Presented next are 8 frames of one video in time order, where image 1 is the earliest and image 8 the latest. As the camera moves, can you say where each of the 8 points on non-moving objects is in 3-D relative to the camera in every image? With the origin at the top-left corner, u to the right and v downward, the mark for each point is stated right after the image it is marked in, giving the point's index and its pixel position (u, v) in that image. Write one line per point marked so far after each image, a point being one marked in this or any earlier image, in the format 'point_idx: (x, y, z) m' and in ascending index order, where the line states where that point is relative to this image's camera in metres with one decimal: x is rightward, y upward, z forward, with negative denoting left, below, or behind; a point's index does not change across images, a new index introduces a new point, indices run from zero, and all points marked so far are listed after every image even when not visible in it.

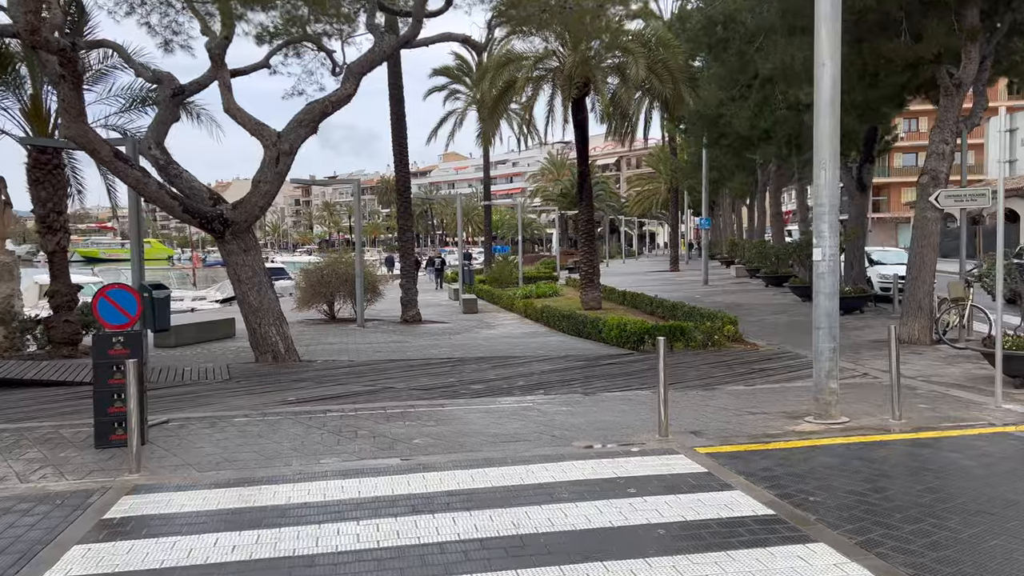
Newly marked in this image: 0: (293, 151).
0: (-3.1, +1.9, +10.8) m
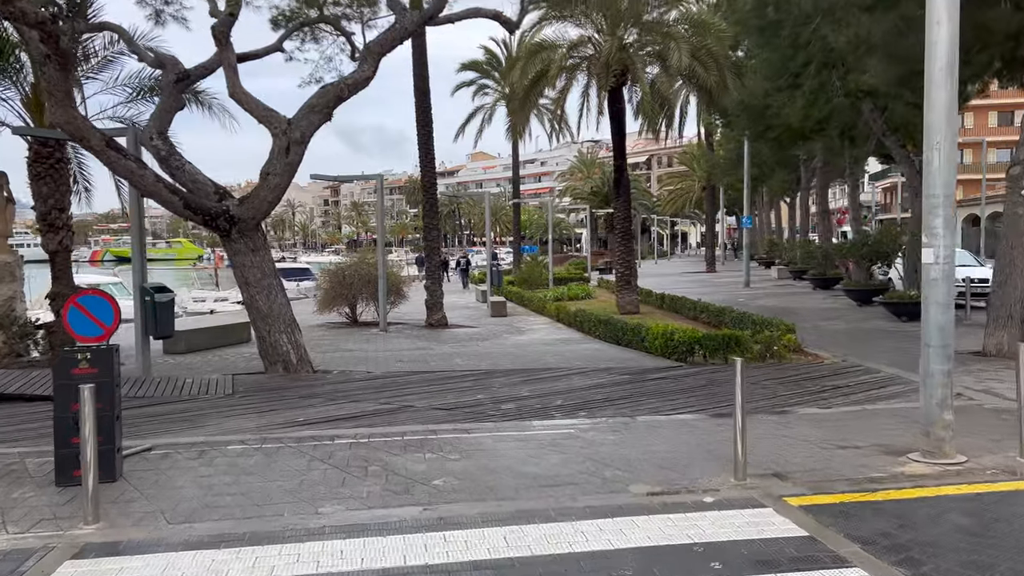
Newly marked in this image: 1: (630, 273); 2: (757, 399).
0: (-2.6, +1.9, +9.8) m
1: (+2.9, +0.4, +19.1) m
2: (+2.6, -1.2, +8.4) m
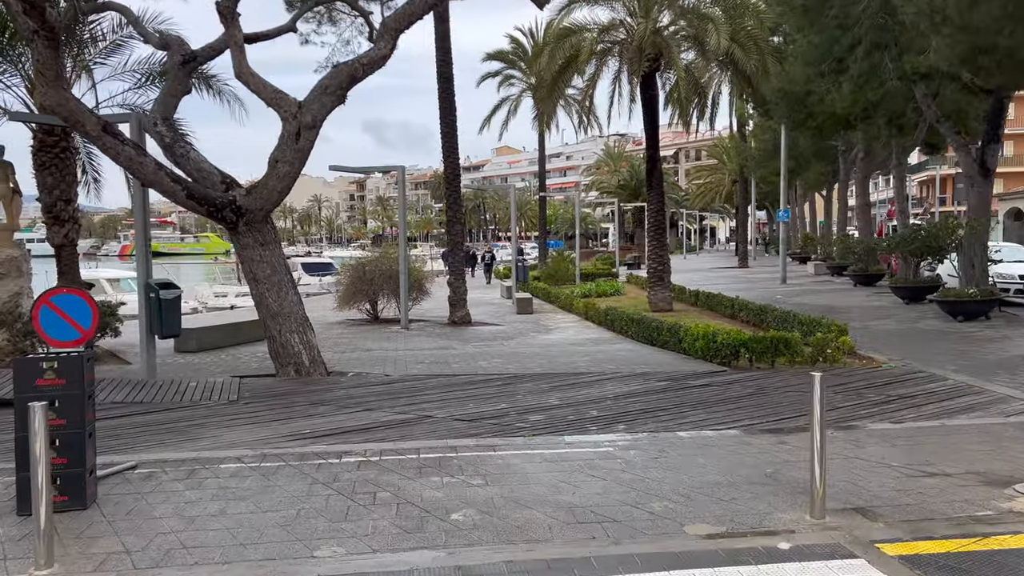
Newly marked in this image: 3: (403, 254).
0: (-2.3, +1.9, +9.0) m
1: (+3.5, +0.4, +18.1) m
2: (+2.9, -1.2, +7.5) m
3: (-2.4, +0.7, +16.9) m
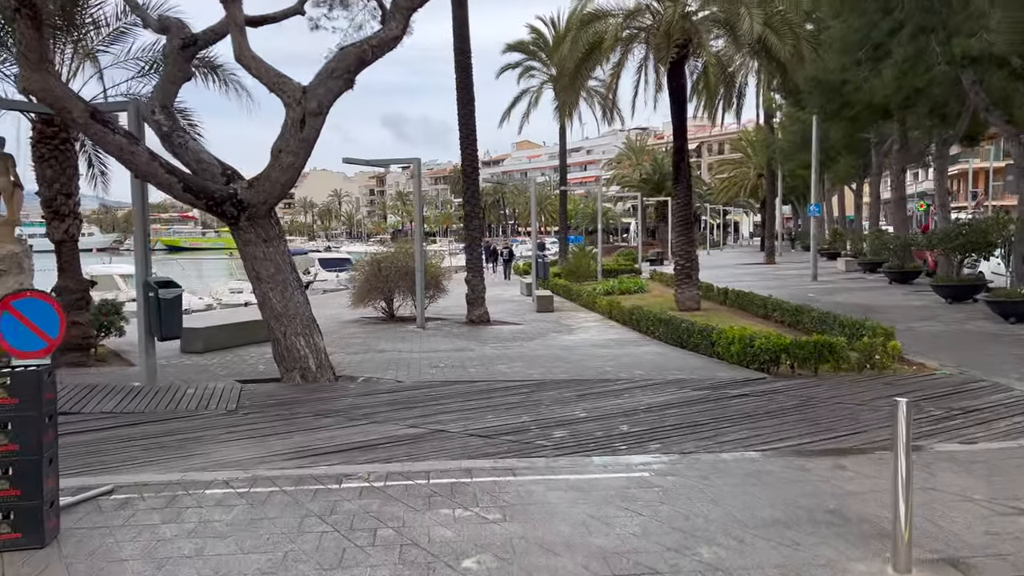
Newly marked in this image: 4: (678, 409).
0: (-2.0, +1.9, +8.3) m
1: (+4.0, +0.5, +17.3) m
2: (+3.1, -1.2, +6.7) m
3: (-1.9, +0.8, +16.2) m
4: (+1.6, -1.2, +7.4) m
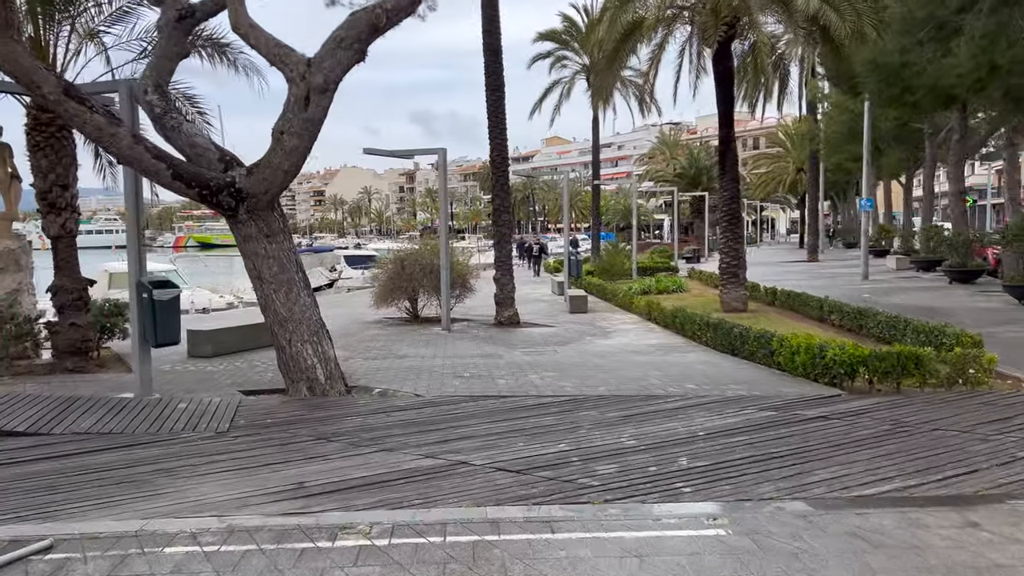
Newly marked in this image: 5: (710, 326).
0: (-1.7, +1.9, +7.3) m
1: (+4.7, +0.5, +16.0) m
2: (+3.4, -1.2, +5.4) m
3: (-1.3, +0.8, +15.2) m
4: (+1.9, -1.2, +6.3) m
5: (+3.1, -0.6, +12.1) m
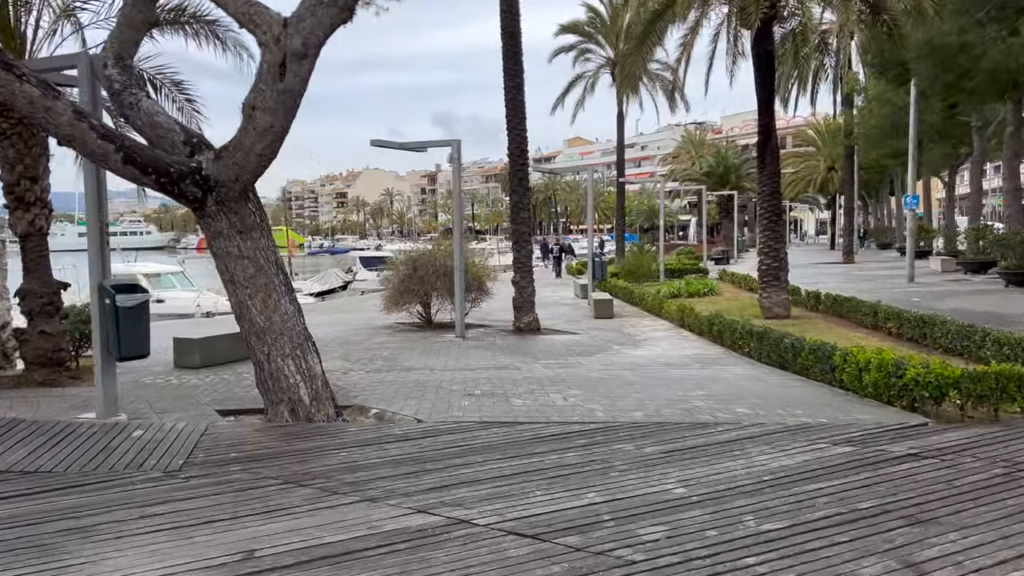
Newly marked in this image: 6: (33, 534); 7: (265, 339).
0: (-1.6, +1.8, +6.1) m
1: (+5.0, +0.4, +14.6) m
2: (+3.4, -1.3, +4.1) m
3: (-1.0, +0.7, +13.9) m
4: (+2.0, -1.2, +4.9) m
5: (+3.4, -0.7, +10.7) m
6: (-2.6, -1.3, +4.2) m
7: (-2.2, -0.4, +6.9) m
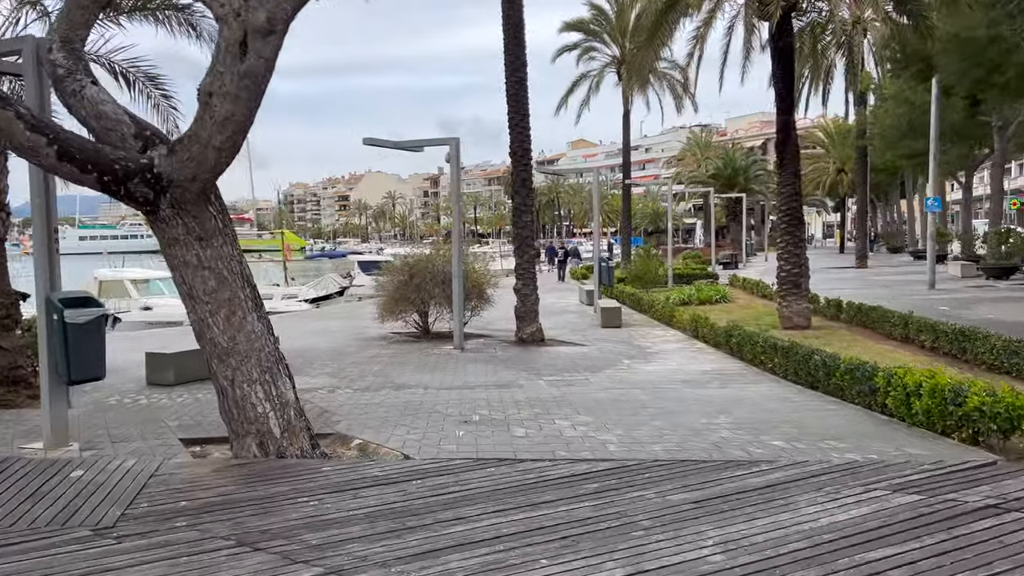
0: (-1.6, +1.7, +5.2) m
1: (+5.1, +0.3, +13.7) m
2: (+3.4, -1.4, +3.1) m
3: (-0.9, +0.6, +13.0) m
4: (+2.0, -1.3, +4.0) m
5: (+3.4, -0.8, +9.8) m
6: (-2.6, -1.4, +3.3) m
7: (-2.2, -0.6, +6.0) m
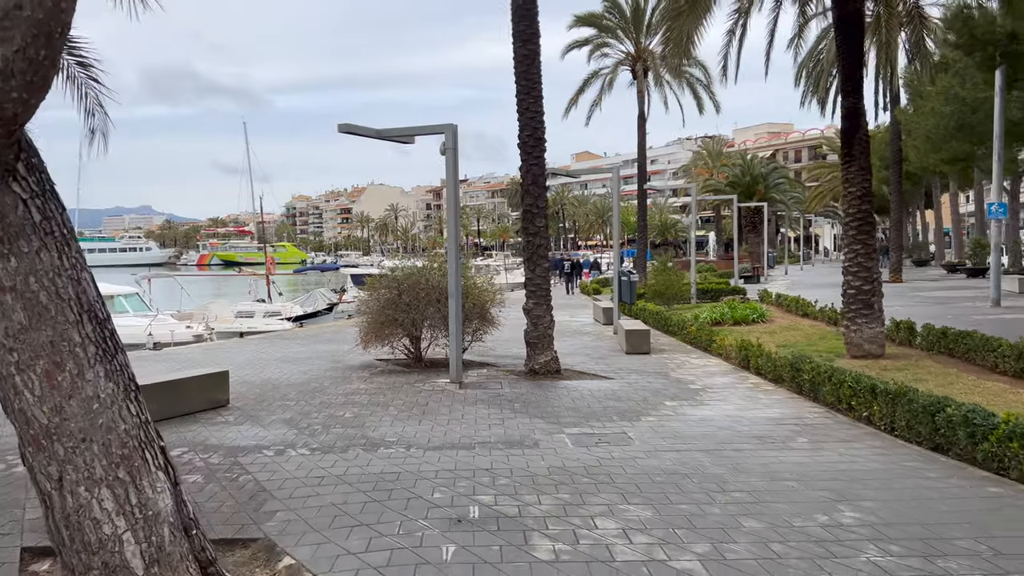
0: (-1.5, +1.6, +2.8) m
1: (+5.2, 0.0, +11.2) m
2: (+3.5, -1.5, +0.6) m
3: (-0.8, +0.3, +10.6) m
4: (+2.1, -1.5, +1.5) m
5: (+3.5, -1.0, +7.3) m
6: (-2.5, -1.5, +0.9) m
7: (-2.1, -0.7, +3.5) m
